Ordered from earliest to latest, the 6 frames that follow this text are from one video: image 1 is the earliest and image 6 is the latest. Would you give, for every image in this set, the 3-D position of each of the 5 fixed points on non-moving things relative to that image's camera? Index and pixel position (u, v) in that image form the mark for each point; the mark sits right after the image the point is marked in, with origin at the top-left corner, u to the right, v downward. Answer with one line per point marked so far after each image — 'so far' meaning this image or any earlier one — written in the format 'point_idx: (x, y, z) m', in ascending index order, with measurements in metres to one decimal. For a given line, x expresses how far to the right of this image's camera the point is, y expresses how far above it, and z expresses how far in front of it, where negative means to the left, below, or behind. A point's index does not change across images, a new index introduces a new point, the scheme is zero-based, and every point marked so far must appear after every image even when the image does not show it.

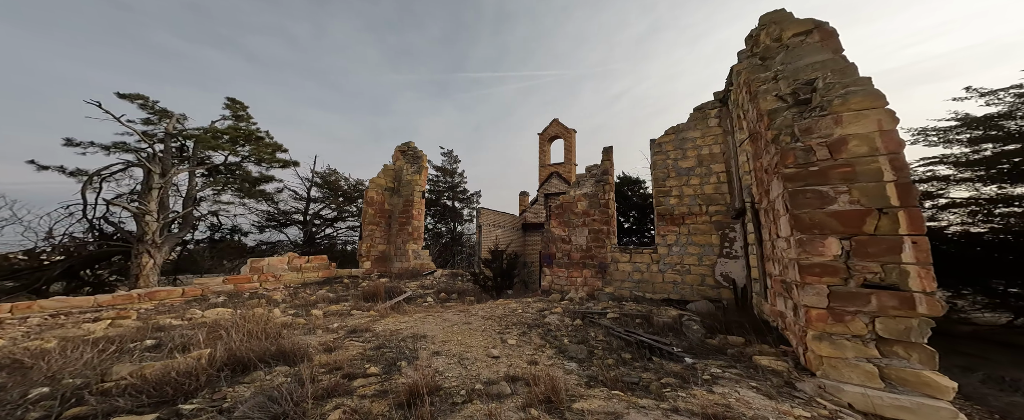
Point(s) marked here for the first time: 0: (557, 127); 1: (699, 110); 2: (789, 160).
0: (+1.9, +3.5, +12.4) m
1: (+3.6, +1.8, +5.8) m
2: (+2.2, +0.4, +2.4) m
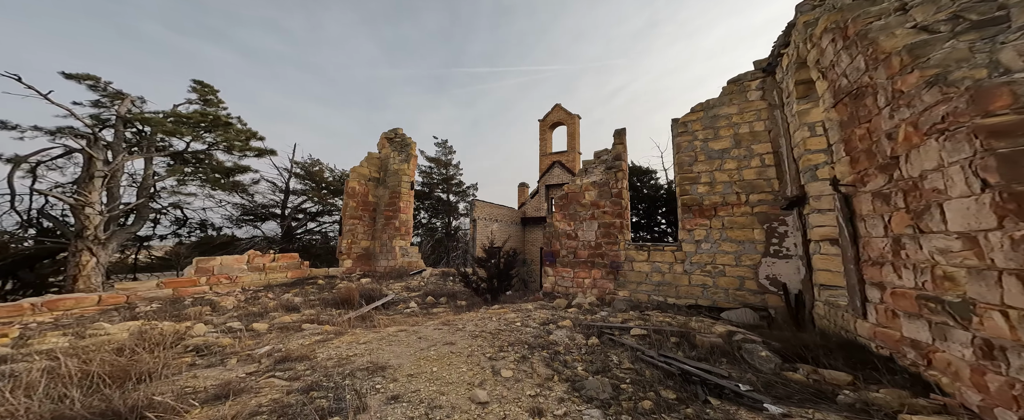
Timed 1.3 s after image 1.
0: (+1.8, +3.7, +11.4) m
1: (+3.6, +2.0, +4.8) m
2: (+2.2, +0.6, +1.3) m
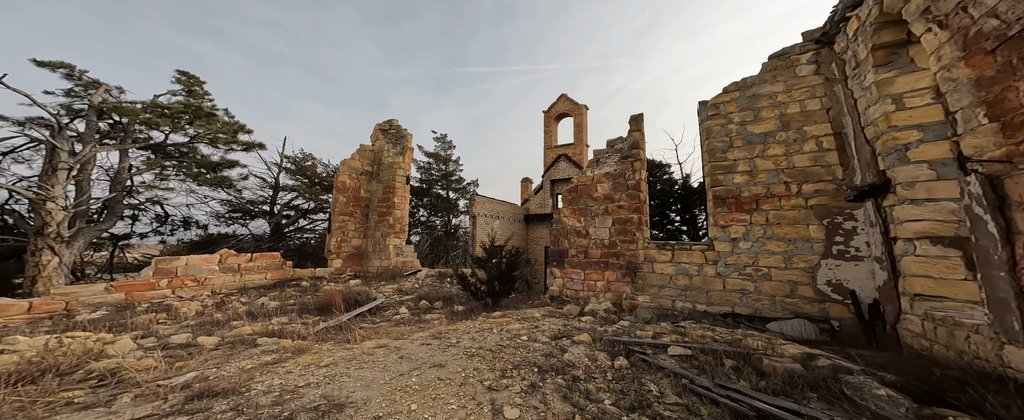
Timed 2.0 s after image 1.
0: (+1.9, +3.8, +10.7) m
1: (+3.6, +2.1, +4.1) m
2: (+2.2, +0.7, +0.6) m
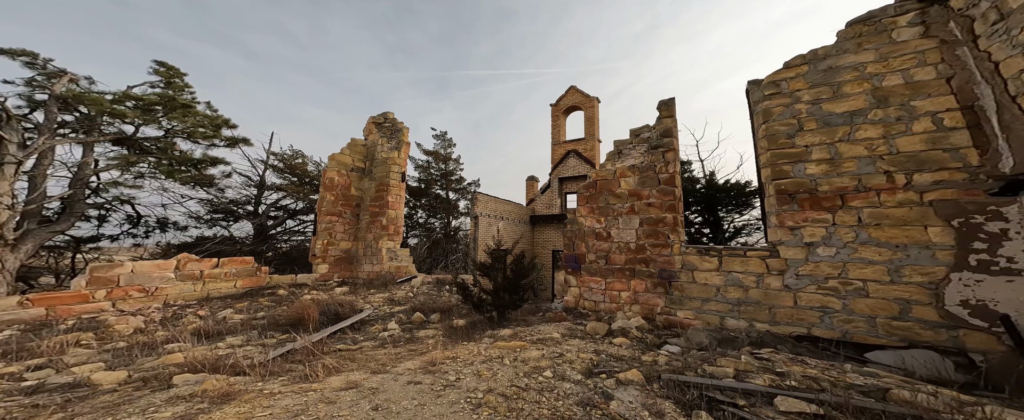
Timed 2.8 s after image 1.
0: (+2.1, +3.8, +9.9) m
1: (+3.8, +2.2, +3.2) m
2: (+2.4, +0.8, -0.2) m
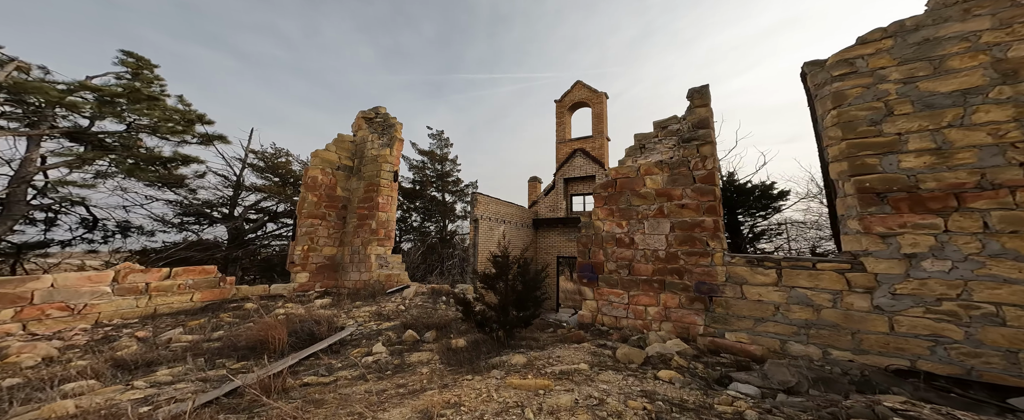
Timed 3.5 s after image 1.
0: (+2.2, +3.7, +9.2) m
1: (+4.0, +2.2, +2.6) m
2: (+2.7, +0.8, -0.9) m
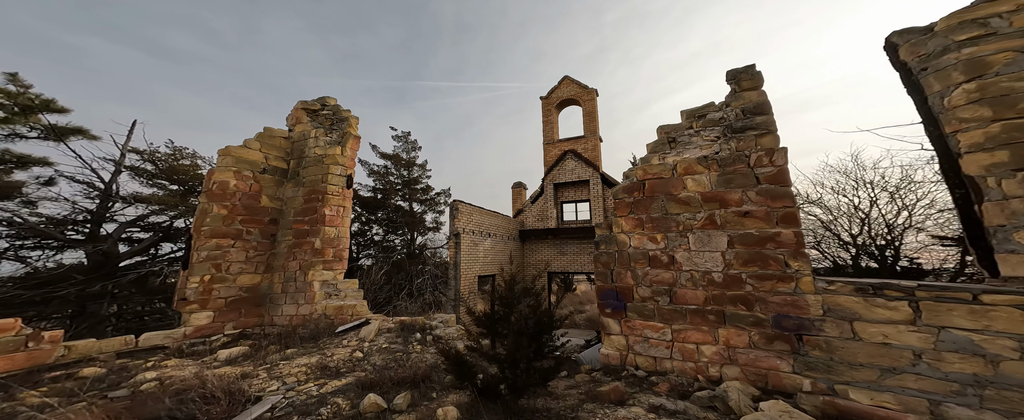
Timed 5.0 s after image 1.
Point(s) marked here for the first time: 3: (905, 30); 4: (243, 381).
0: (+1.5, +3.5, +8.3) m
1: (+4.3, +2.1, +2.0) m
2: (+3.5, +0.8, -1.7) m
3: (+3.7, +1.6, +2.7) m
4: (-3.0, -2.1, +3.5) m
